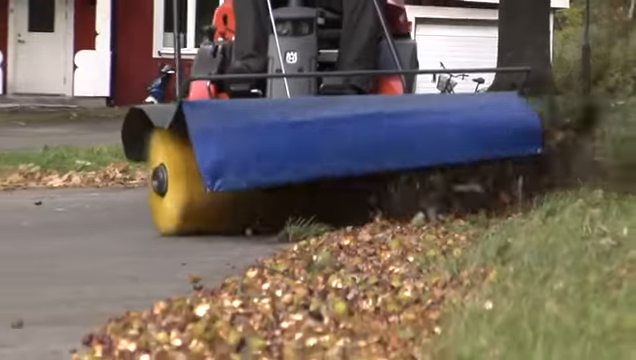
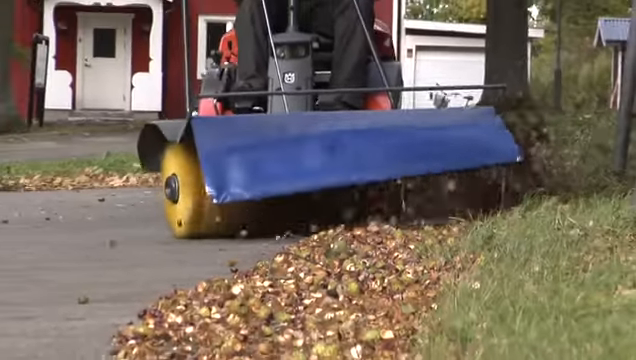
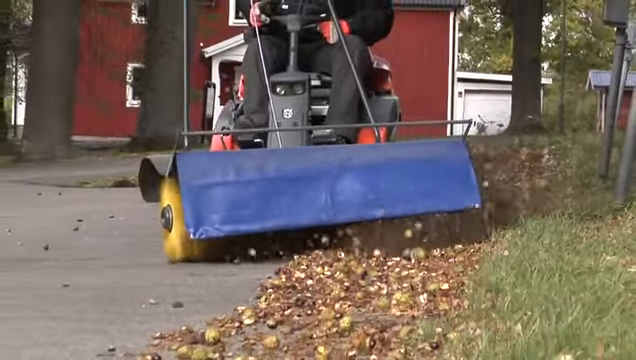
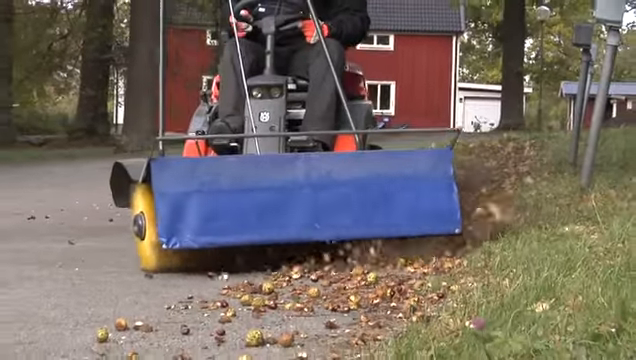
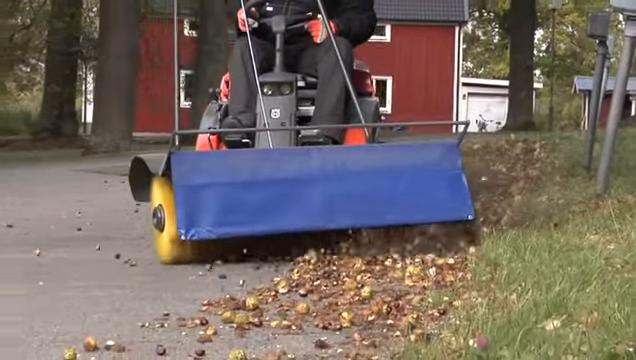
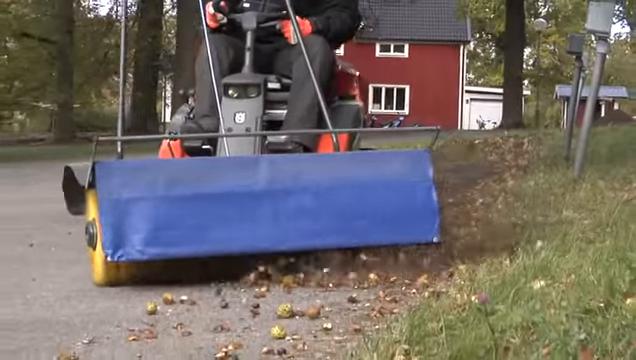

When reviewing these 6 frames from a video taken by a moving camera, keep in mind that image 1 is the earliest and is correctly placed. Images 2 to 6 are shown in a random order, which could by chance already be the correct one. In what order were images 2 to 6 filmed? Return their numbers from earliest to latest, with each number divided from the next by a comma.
2, 3, 5, 4, 6
